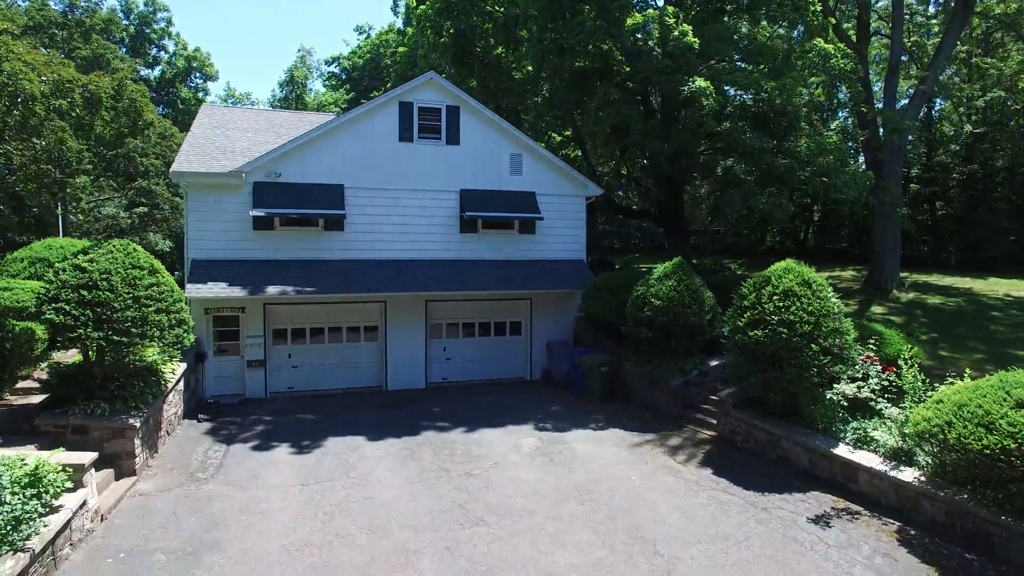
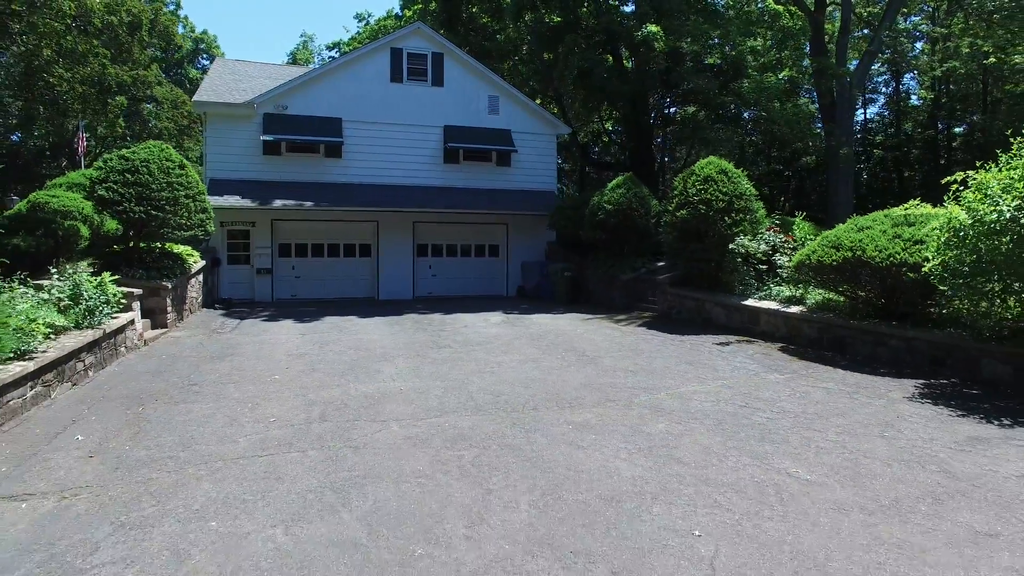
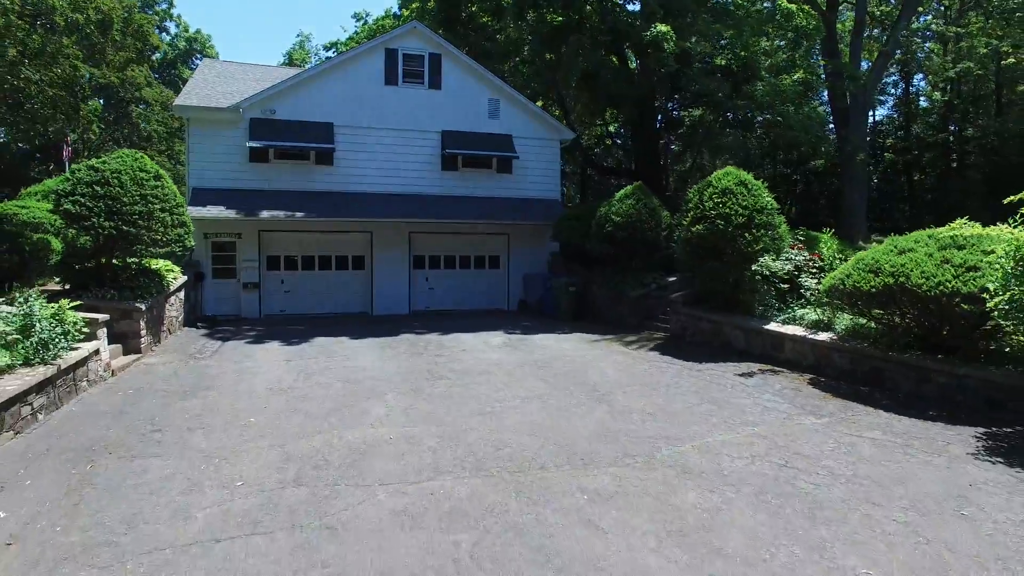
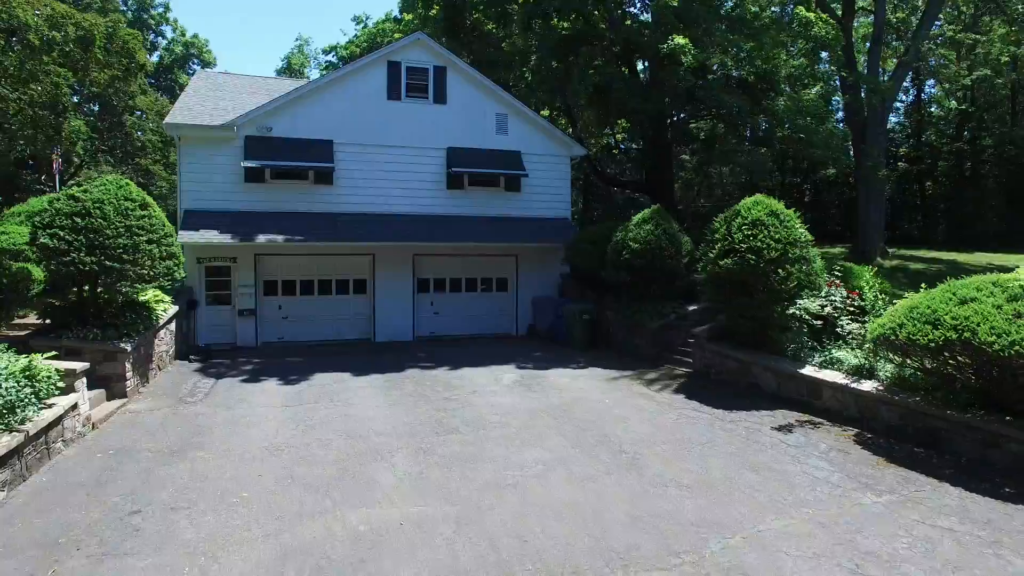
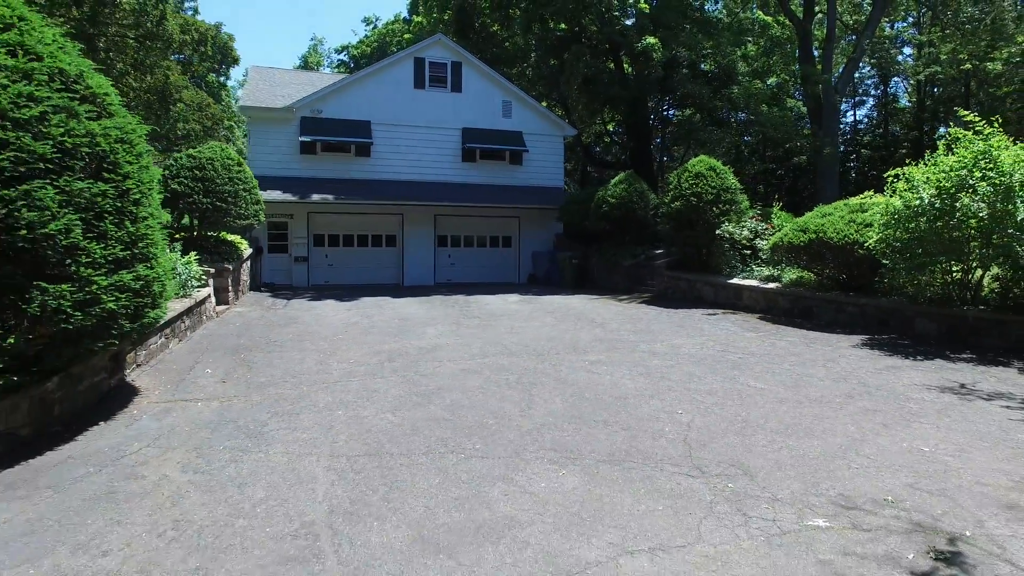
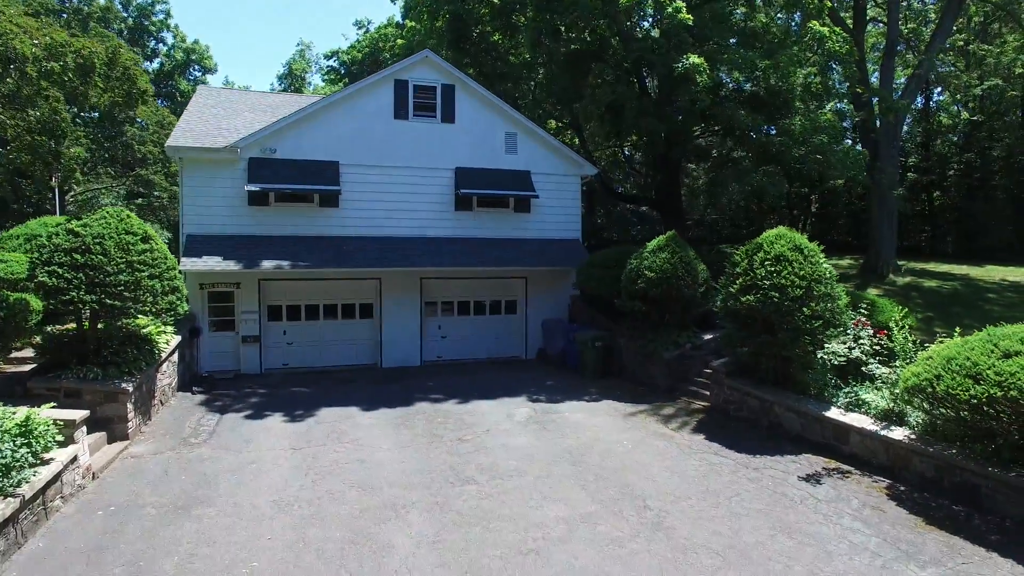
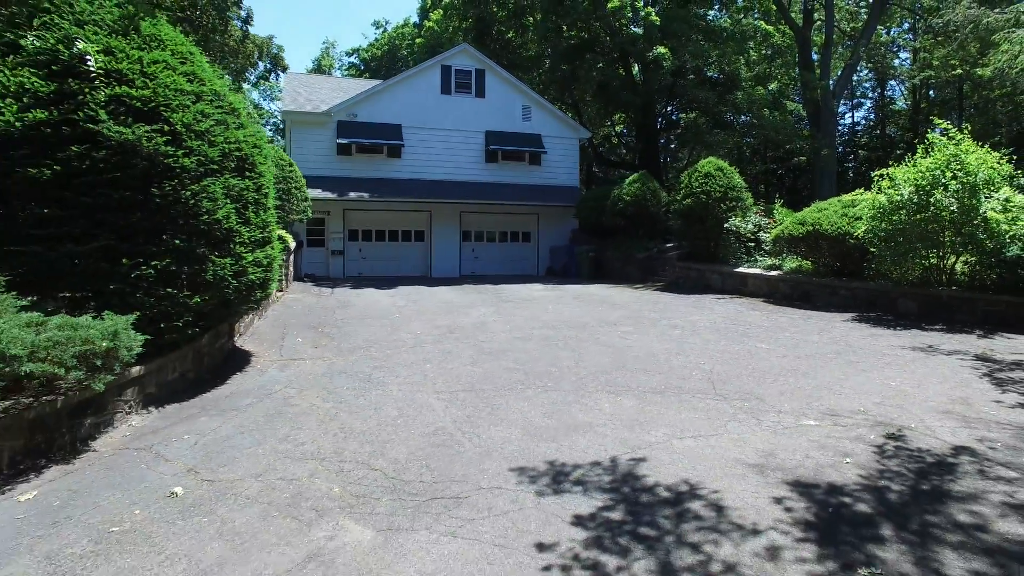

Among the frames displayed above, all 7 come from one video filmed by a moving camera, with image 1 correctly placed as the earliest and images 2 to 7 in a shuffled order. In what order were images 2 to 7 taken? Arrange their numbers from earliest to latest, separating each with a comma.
6, 4, 3, 2, 5, 7
